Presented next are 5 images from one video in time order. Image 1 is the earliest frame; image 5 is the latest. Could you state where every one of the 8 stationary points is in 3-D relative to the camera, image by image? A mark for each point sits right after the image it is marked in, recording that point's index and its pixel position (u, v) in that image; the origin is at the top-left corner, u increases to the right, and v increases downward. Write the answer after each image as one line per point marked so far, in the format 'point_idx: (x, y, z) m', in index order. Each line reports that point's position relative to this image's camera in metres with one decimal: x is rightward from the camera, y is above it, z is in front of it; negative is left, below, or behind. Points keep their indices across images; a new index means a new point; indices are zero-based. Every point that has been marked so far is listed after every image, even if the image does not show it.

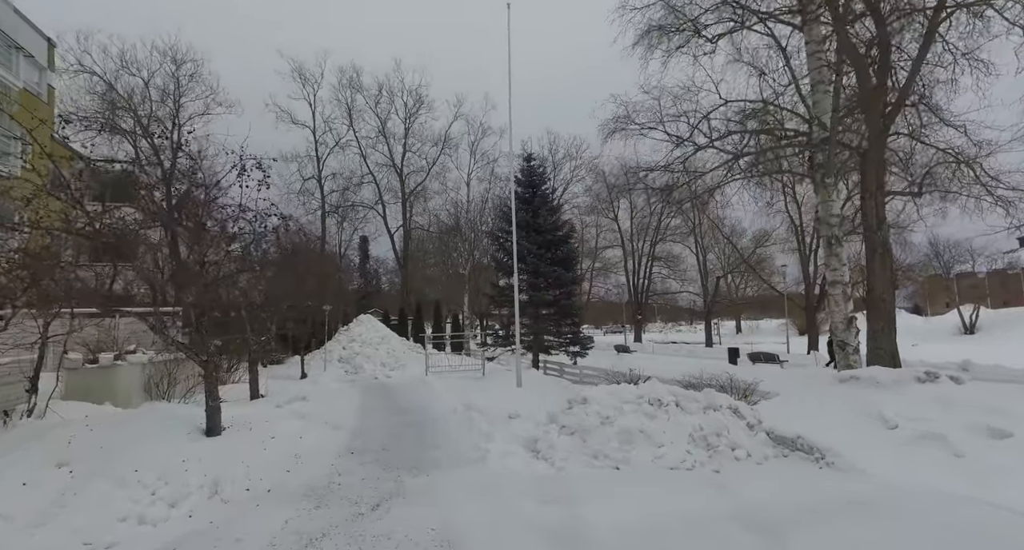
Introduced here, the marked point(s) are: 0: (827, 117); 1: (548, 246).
0: (+4.6, +2.3, +8.0) m
1: (+1.4, +1.0, +19.1) m
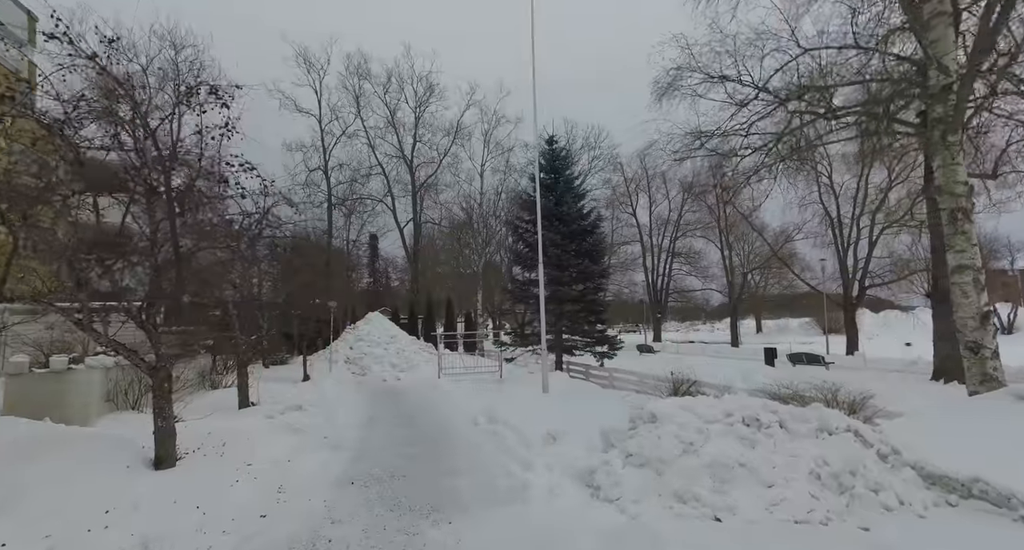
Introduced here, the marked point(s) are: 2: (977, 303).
0: (+5.1, +2.5, +6.4) m
1: (+2.0, +1.2, +17.5) m
2: (+5.2, -0.3, +6.1) m
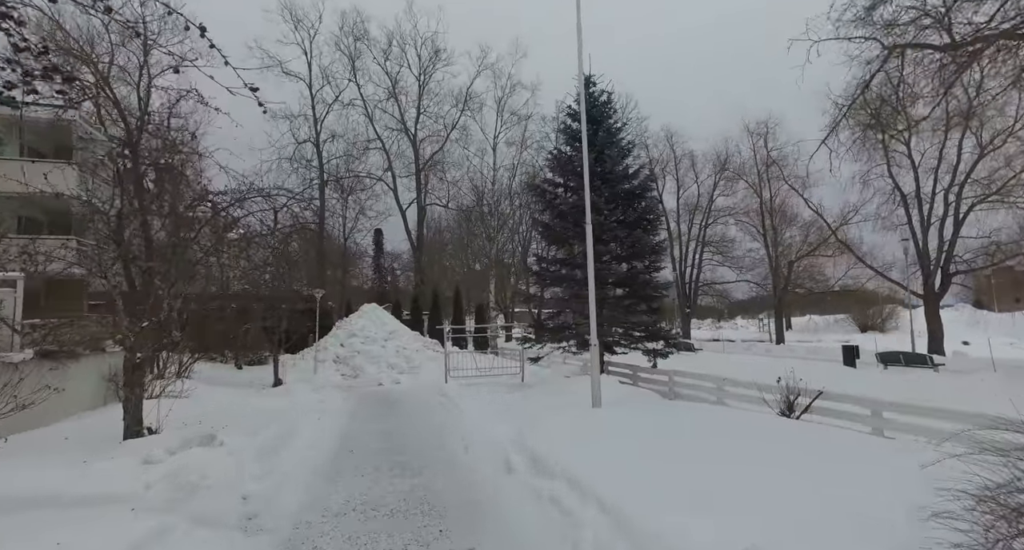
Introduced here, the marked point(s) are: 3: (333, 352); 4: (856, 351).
0: (+5.6, +3.1, +2.5) m
1: (+2.7, +1.8, +13.7) m
2: (+5.8, +0.2, +2.3) m
3: (-6.3, -2.7, +19.2) m
4: (+11.0, -2.4, +17.4) m
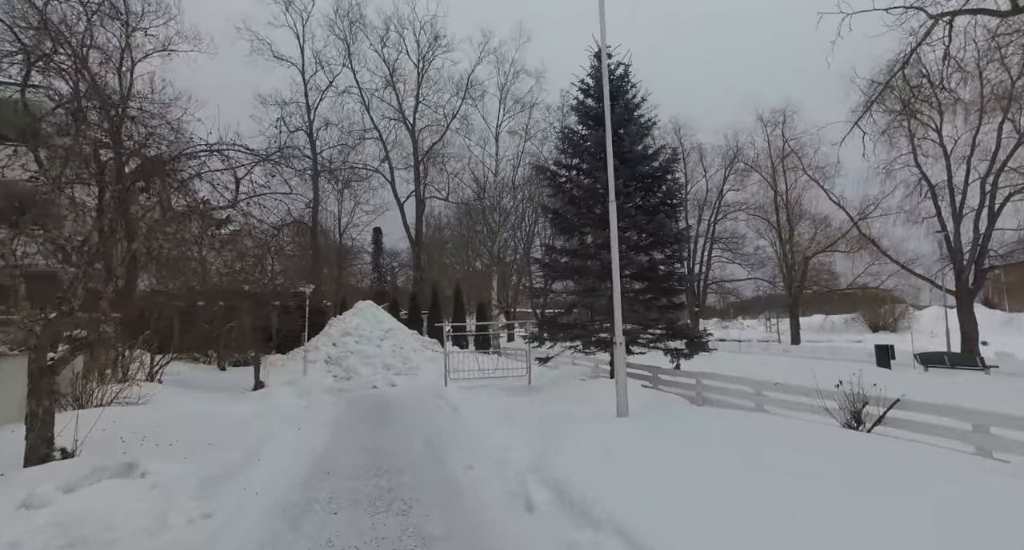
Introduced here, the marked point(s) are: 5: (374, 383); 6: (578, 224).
0: (+5.8, +3.3, +1.2) m
1: (+2.8, +2.0, +12.3) m
2: (+5.9, +0.4, +1.0) m
3: (-6.2, -2.5, +17.9) m
4: (+11.1, -2.2, +16.0) m
5: (-4.0, -3.1, +15.8) m
6: (+1.6, +1.2, +13.1) m
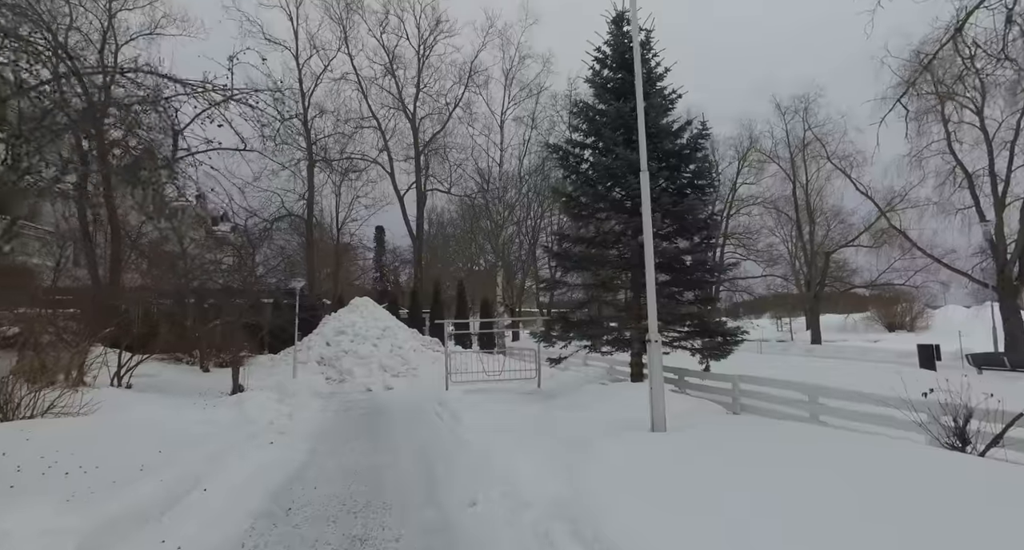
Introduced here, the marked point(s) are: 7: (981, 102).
0: (+5.9, +3.5, -0.2) m
1: (+3.0, +2.2, +11.0) m
2: (+6.0, +0.6, -0.4) m
3: (-6.0, -2.3, +16.6) m
4: (+11.3, -2.0, +14.6) m
5: (-3.8, -3.0, +14.5) m
6: (+1.8, +1.4, +11.7) m
7: (+15.1, +5.6, +17.6) m
